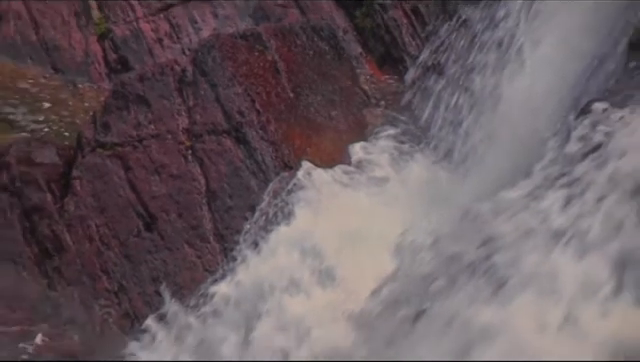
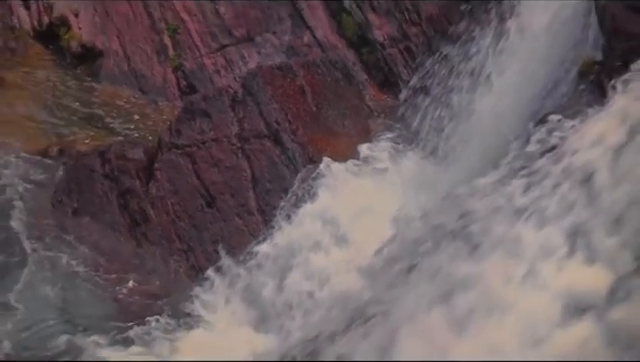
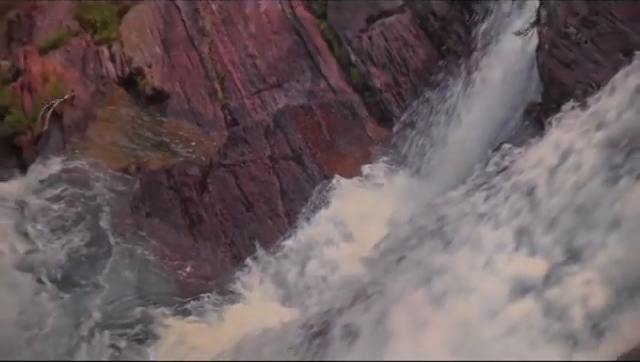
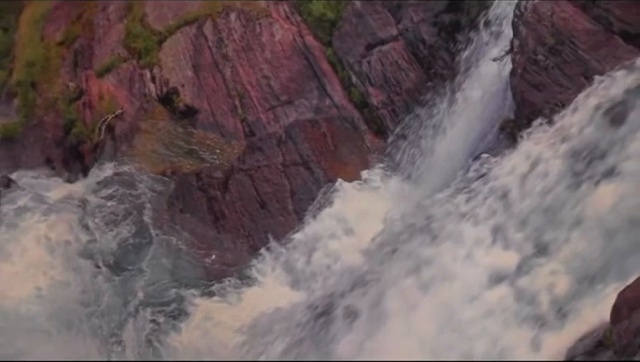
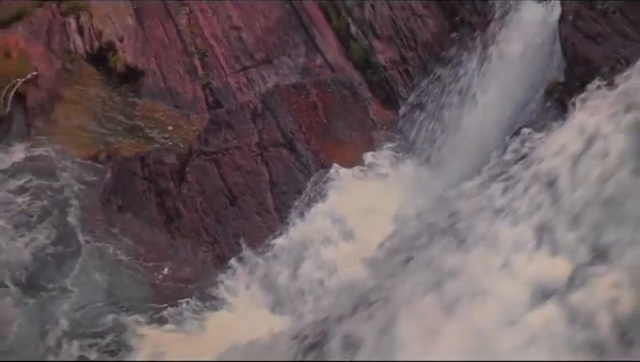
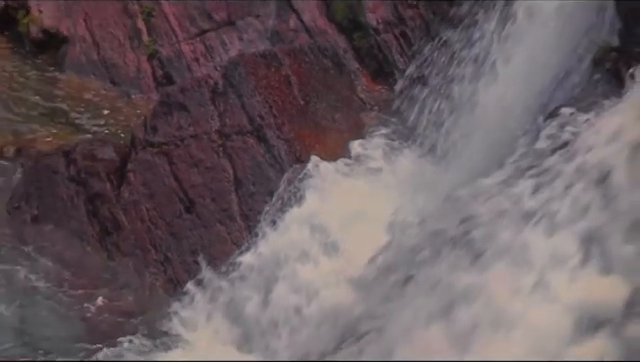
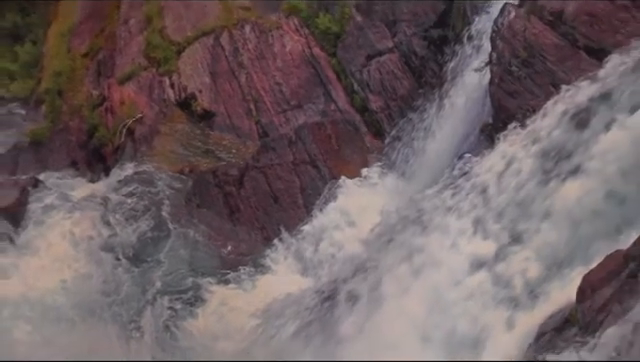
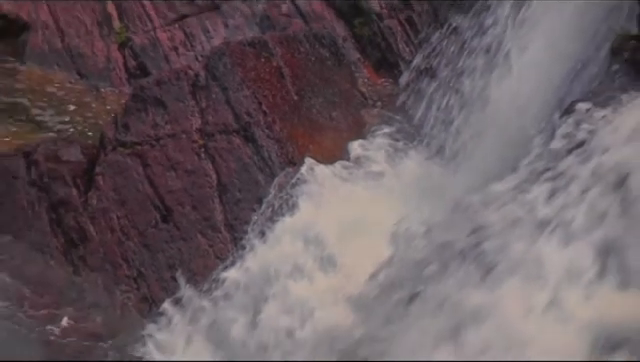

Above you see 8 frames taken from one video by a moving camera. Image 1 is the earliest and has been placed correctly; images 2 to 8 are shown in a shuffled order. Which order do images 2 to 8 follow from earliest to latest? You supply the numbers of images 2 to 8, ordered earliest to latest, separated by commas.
8, 6, 2, 5, 3, 4, 7
